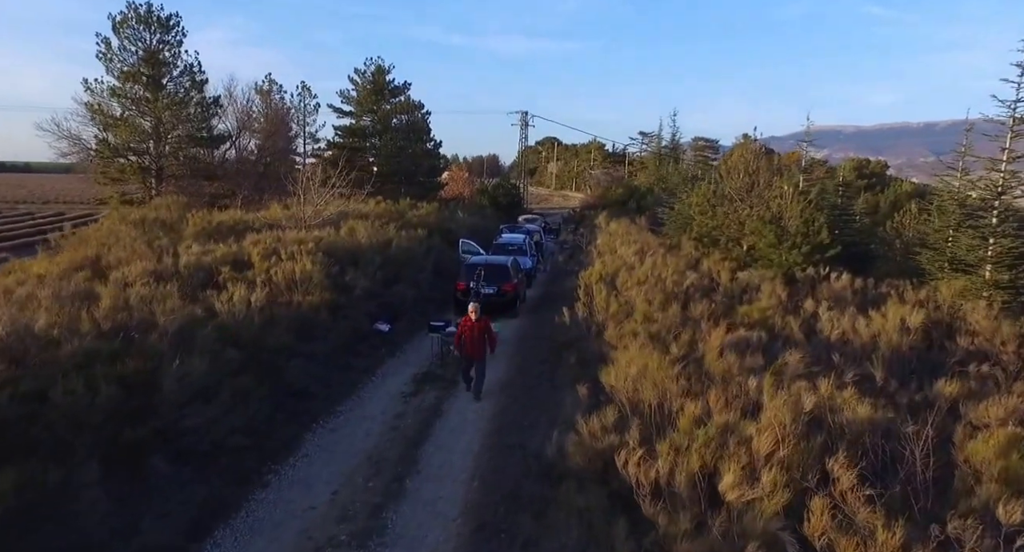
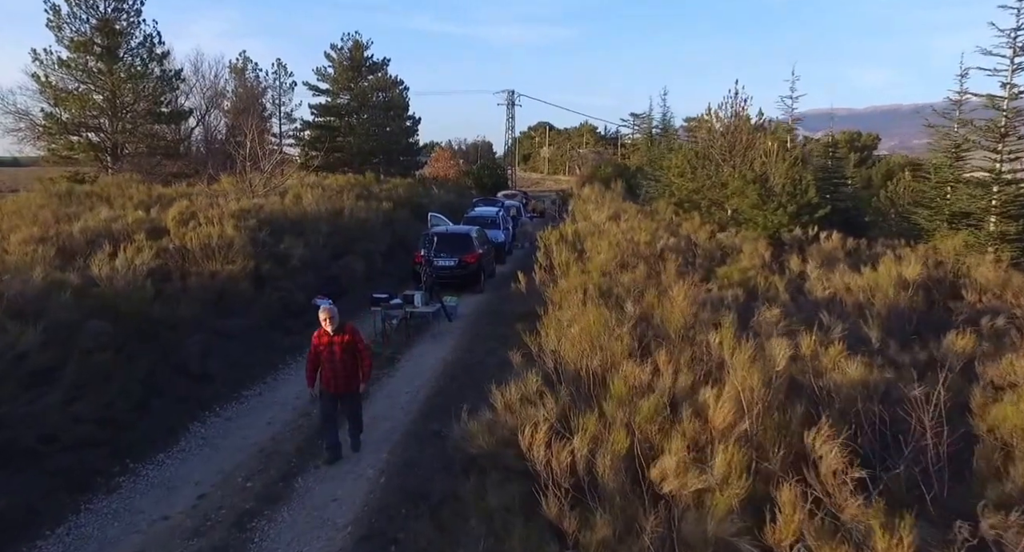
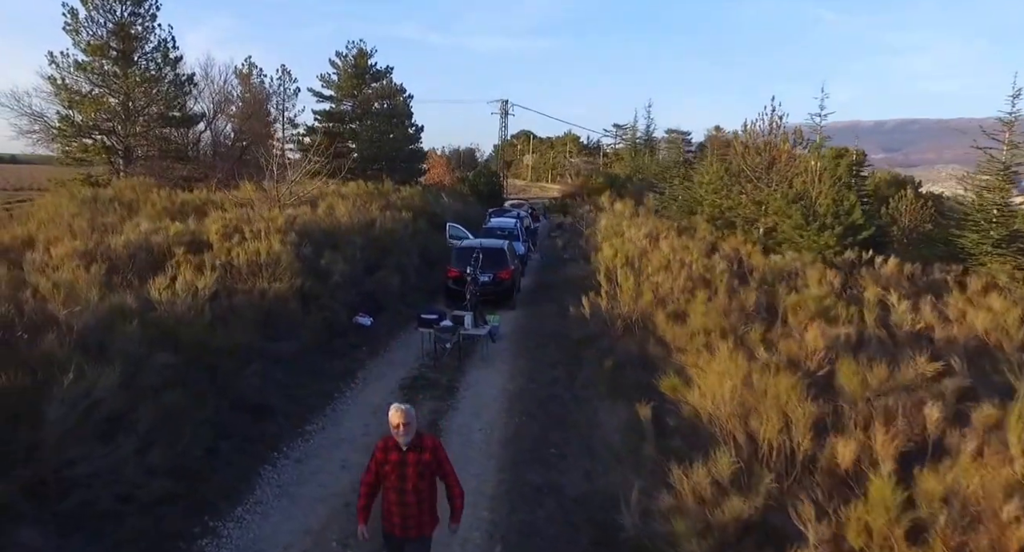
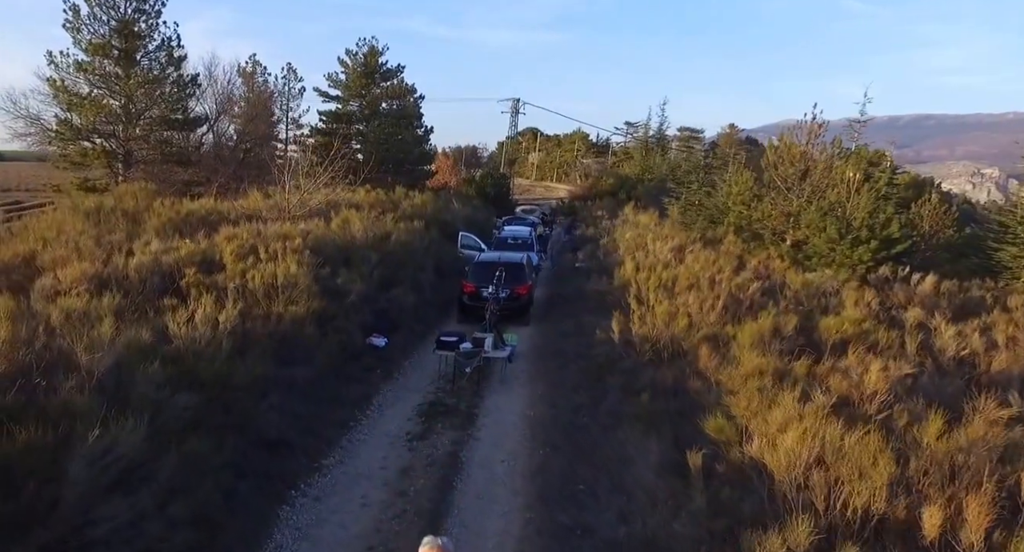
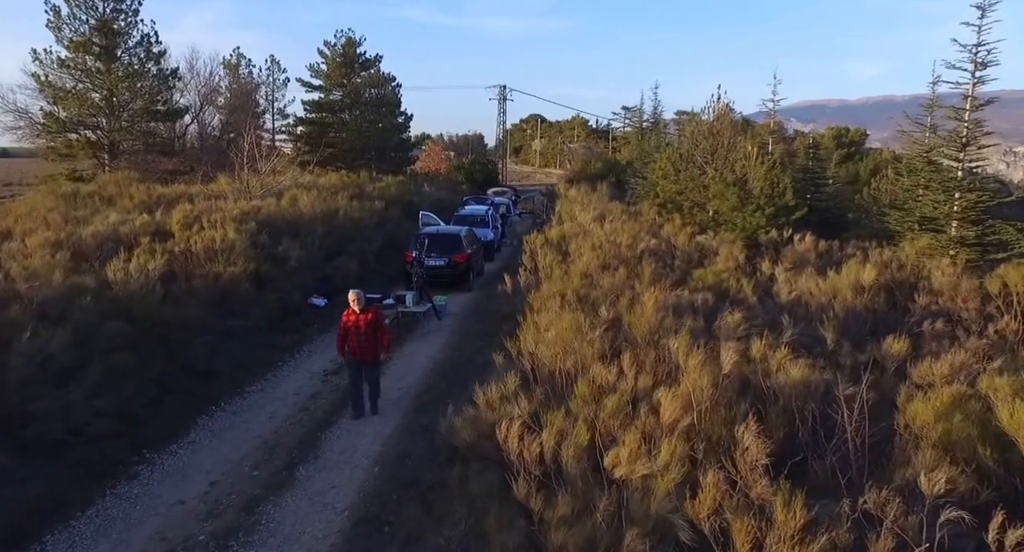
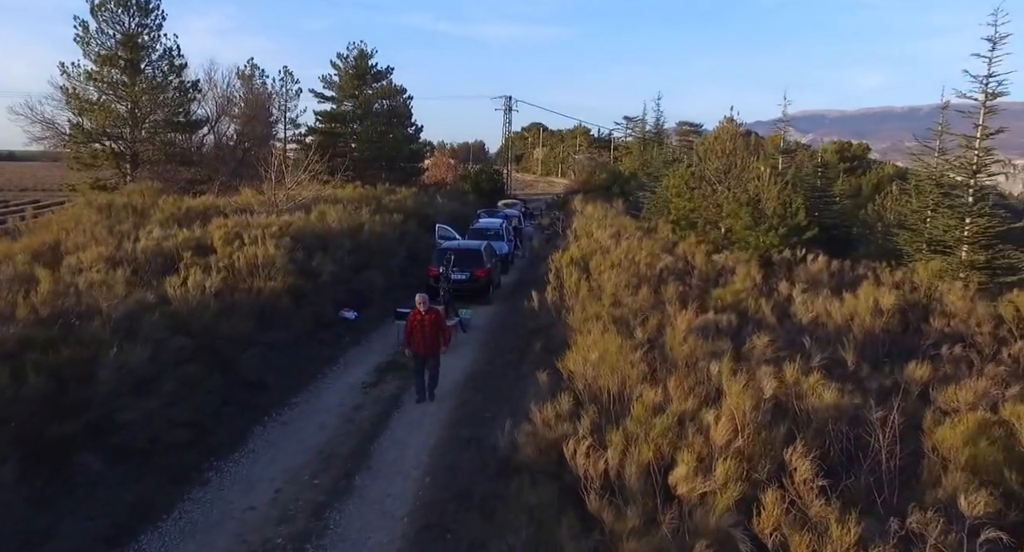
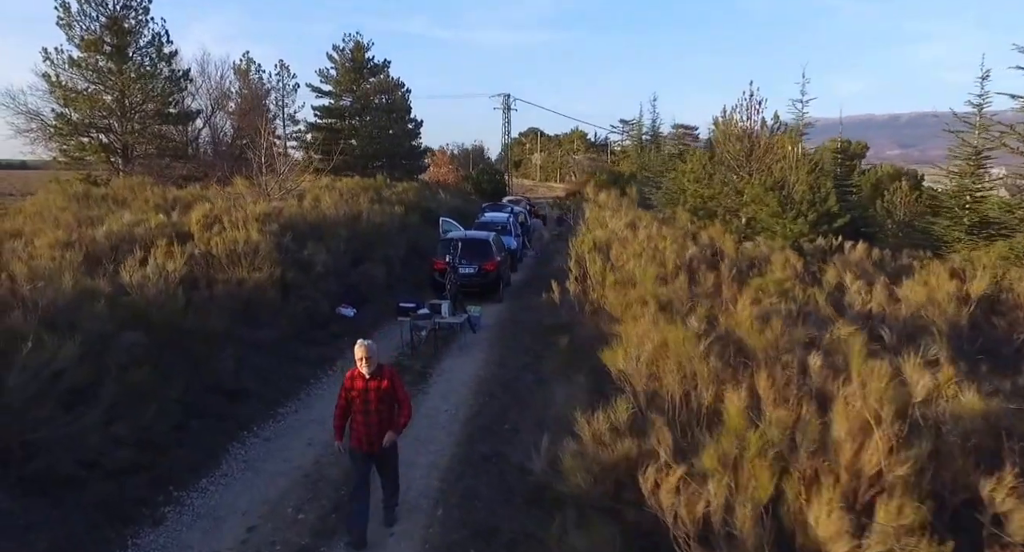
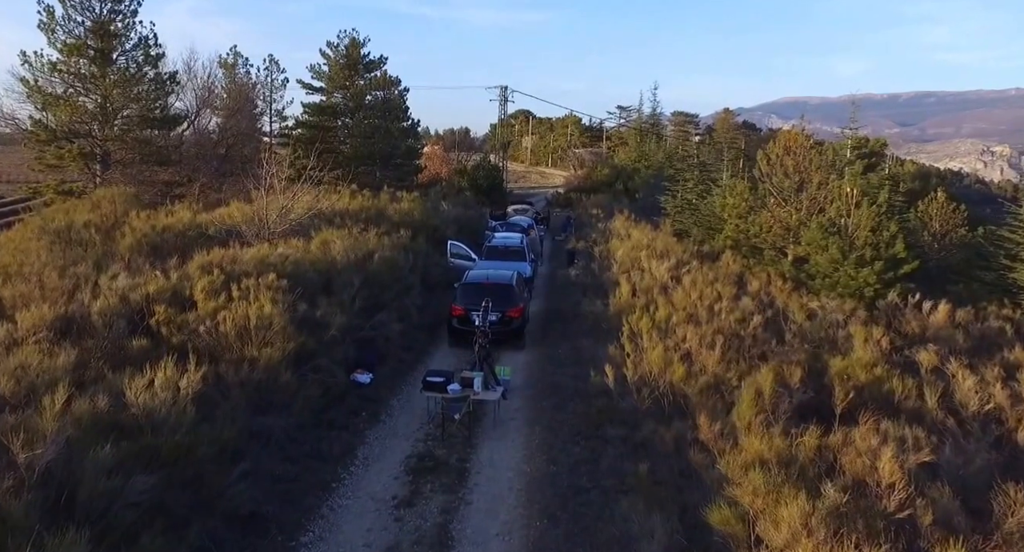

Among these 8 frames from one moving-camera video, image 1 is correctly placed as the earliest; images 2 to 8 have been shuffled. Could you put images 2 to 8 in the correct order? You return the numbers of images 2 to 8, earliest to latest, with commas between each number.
6, 5, 2, 7, 3, 4, 8
